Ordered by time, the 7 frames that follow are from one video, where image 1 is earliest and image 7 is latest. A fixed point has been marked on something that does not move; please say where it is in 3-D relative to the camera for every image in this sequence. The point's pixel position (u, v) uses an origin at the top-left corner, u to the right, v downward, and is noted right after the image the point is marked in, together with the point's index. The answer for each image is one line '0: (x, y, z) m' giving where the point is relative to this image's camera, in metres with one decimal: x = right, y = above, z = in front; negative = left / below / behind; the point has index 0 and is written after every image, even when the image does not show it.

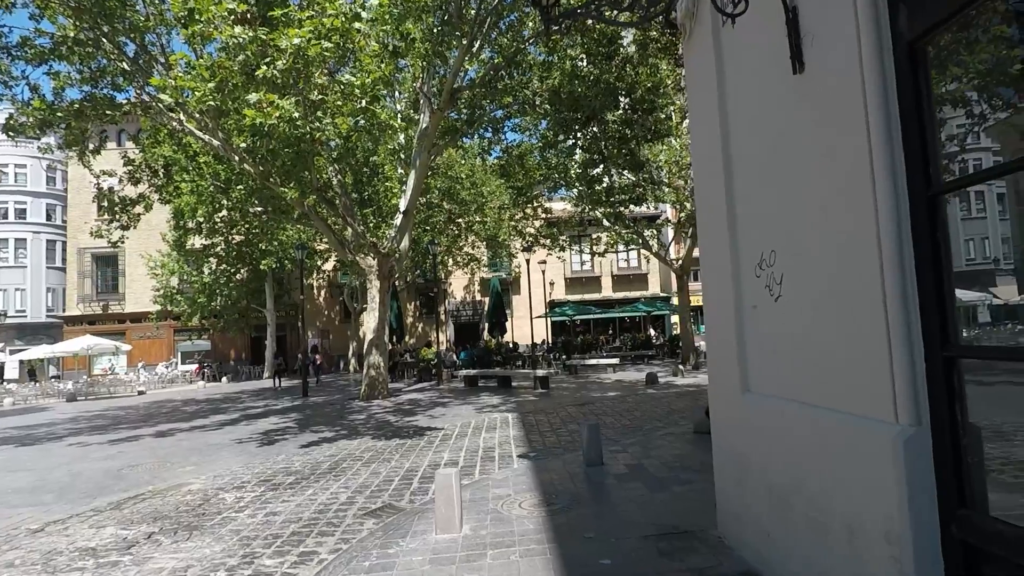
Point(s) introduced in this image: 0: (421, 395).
0: (-3.1, -3.6, +19.0) m
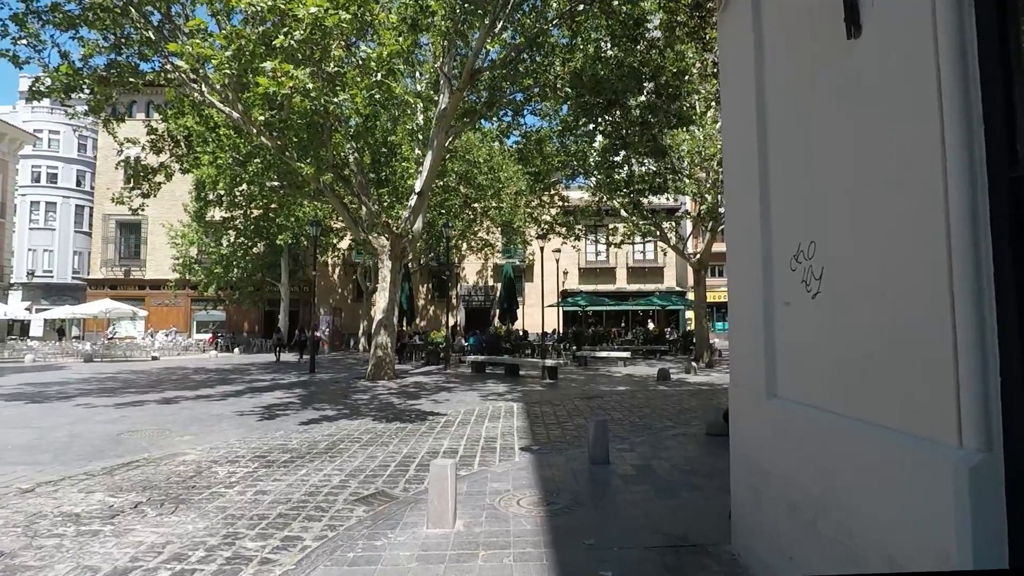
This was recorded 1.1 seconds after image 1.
0: (-2.8, -3.0, +18.7) m
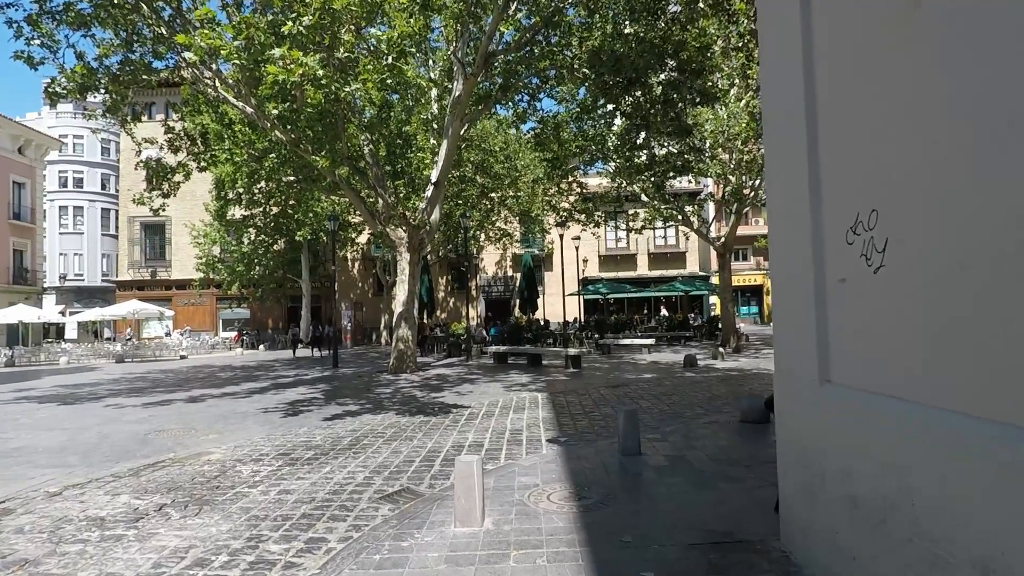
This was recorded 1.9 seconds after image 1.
0: (-2.1, -2.7, +18.6) m
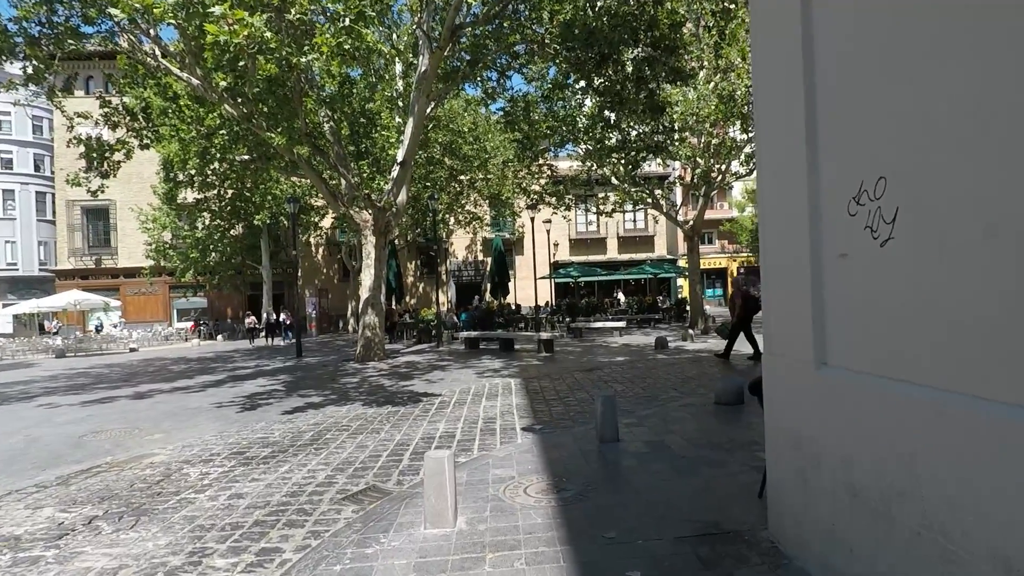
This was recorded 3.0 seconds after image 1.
0: (-3.0, -2.2, +18.2) m
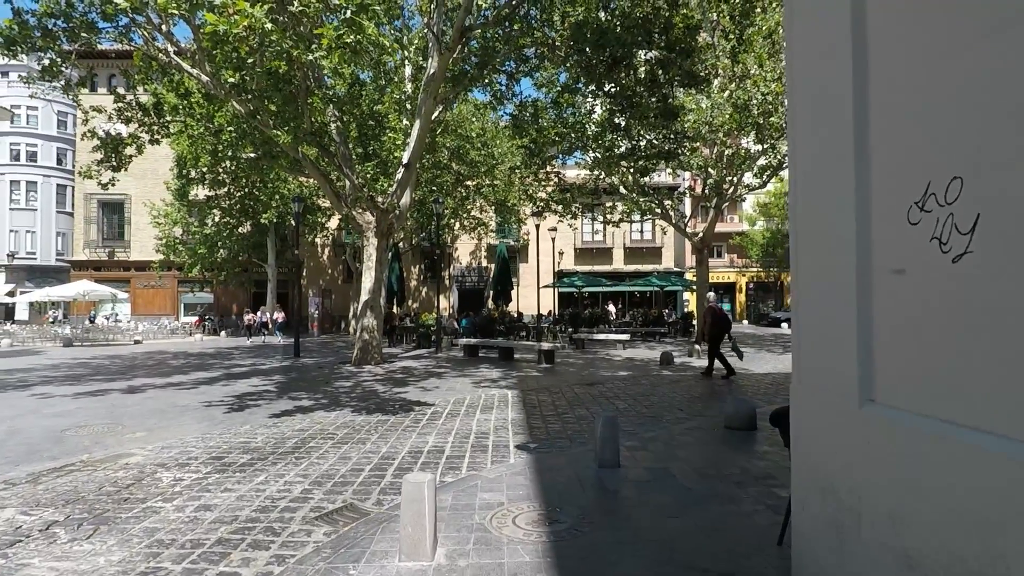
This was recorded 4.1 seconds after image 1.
0: (-3.0, -2.3, +17.7) m
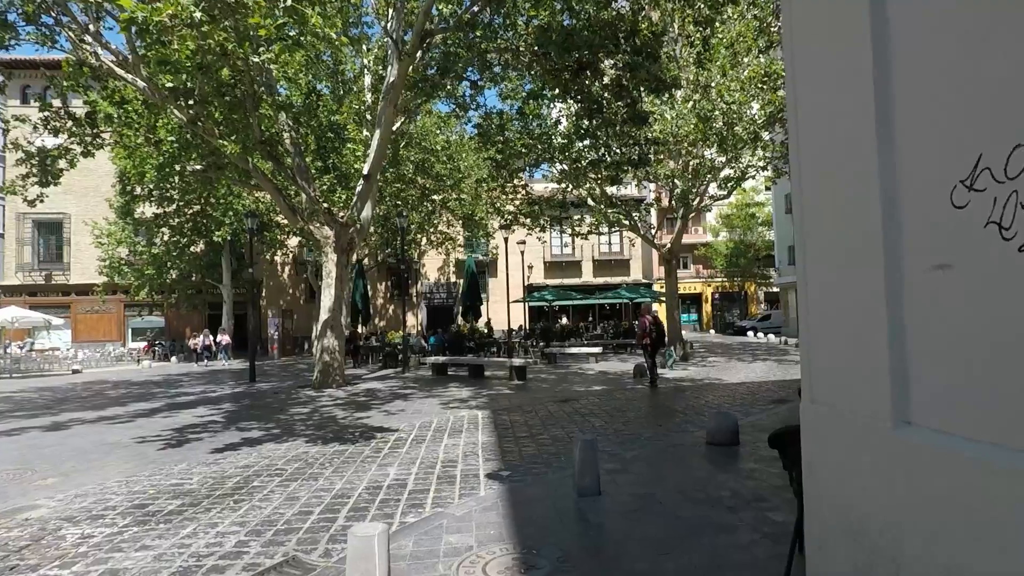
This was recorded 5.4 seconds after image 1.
0: (-3.9, -2.9, +16.9) m
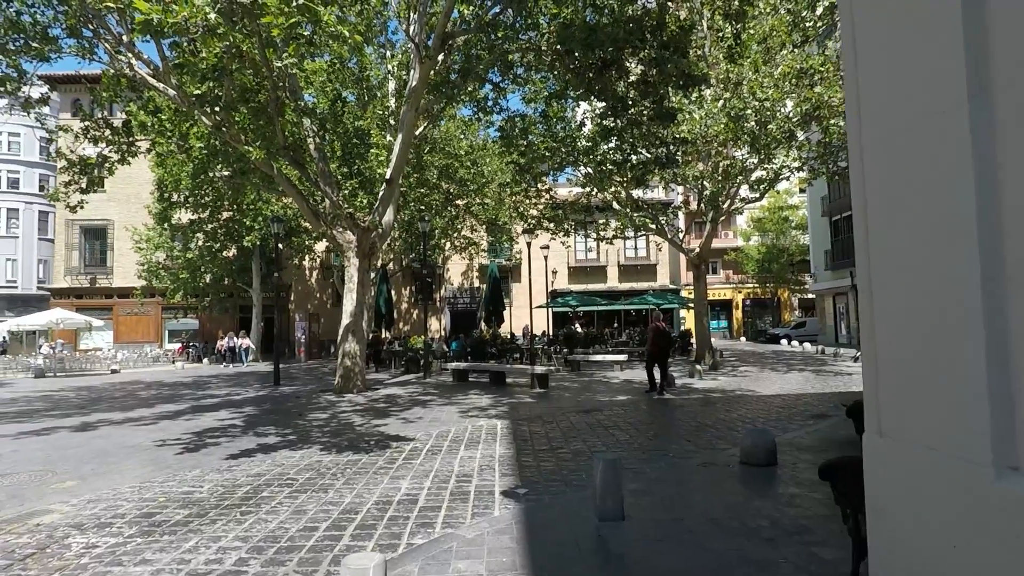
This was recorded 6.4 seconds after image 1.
0: (-3.3, -3.0, +16.7) m
